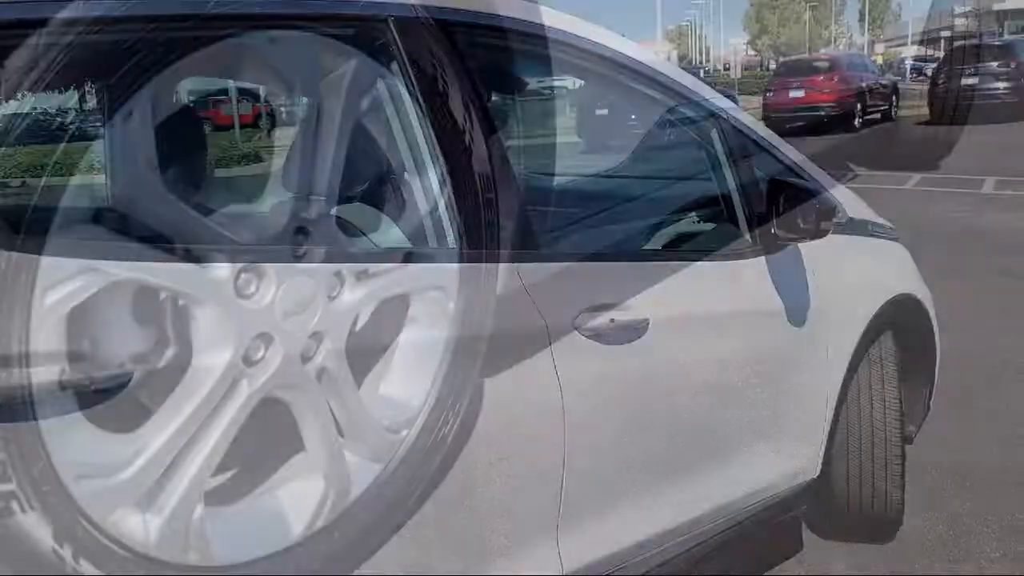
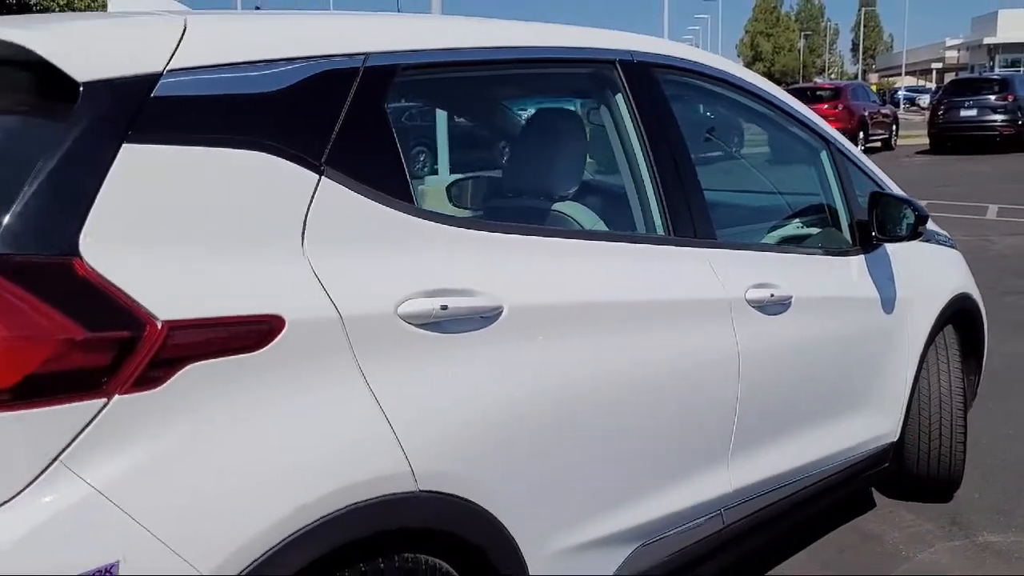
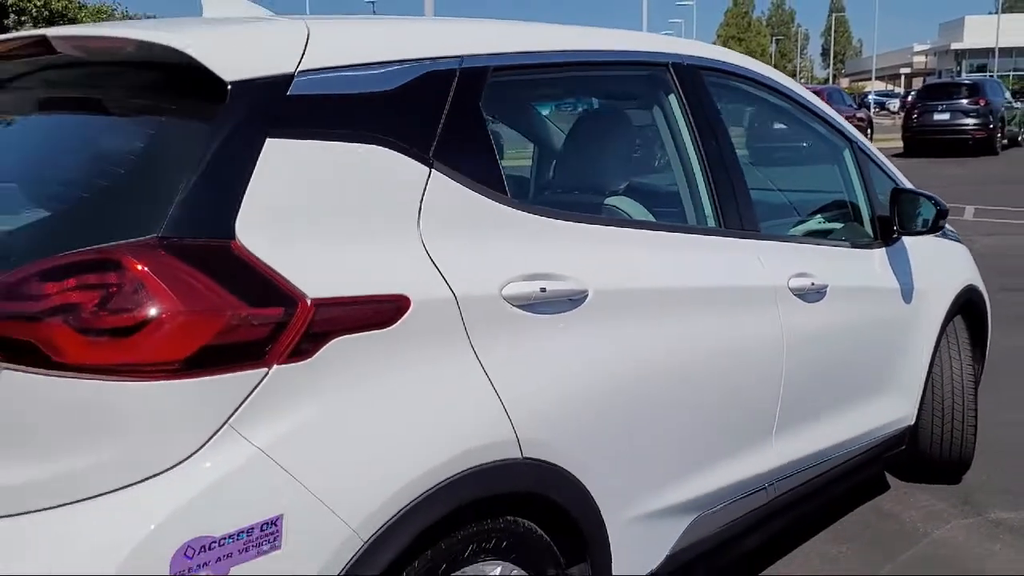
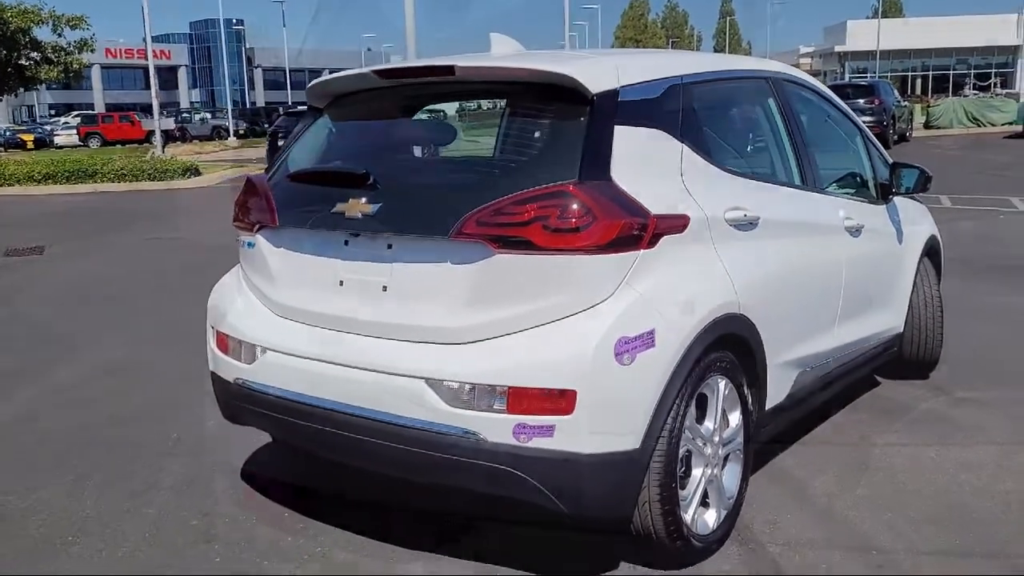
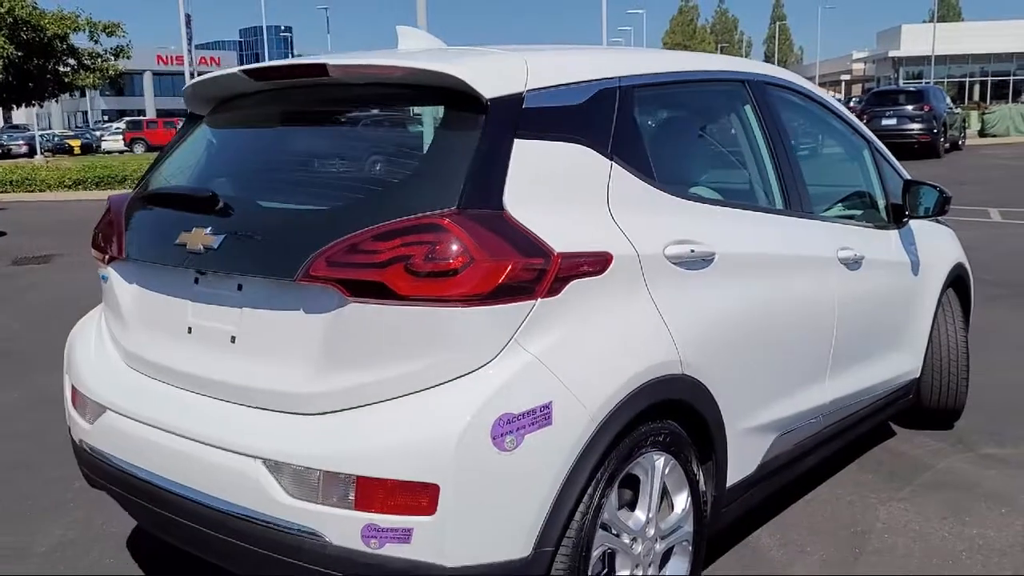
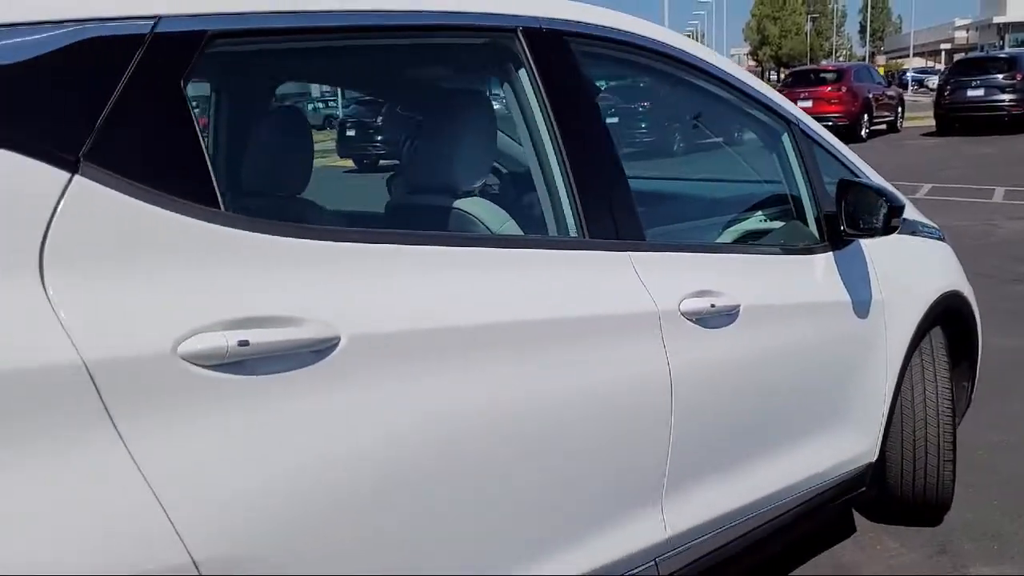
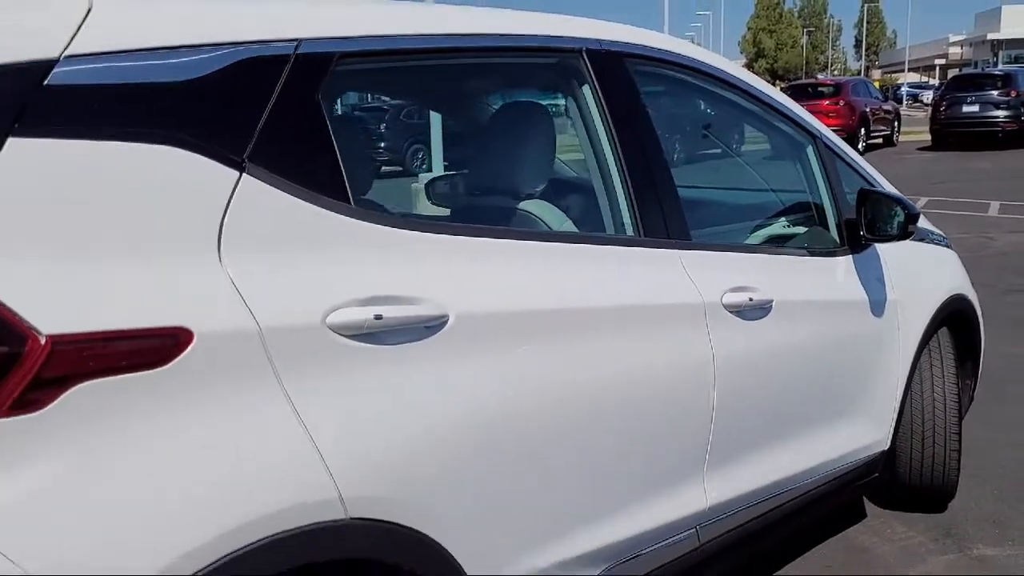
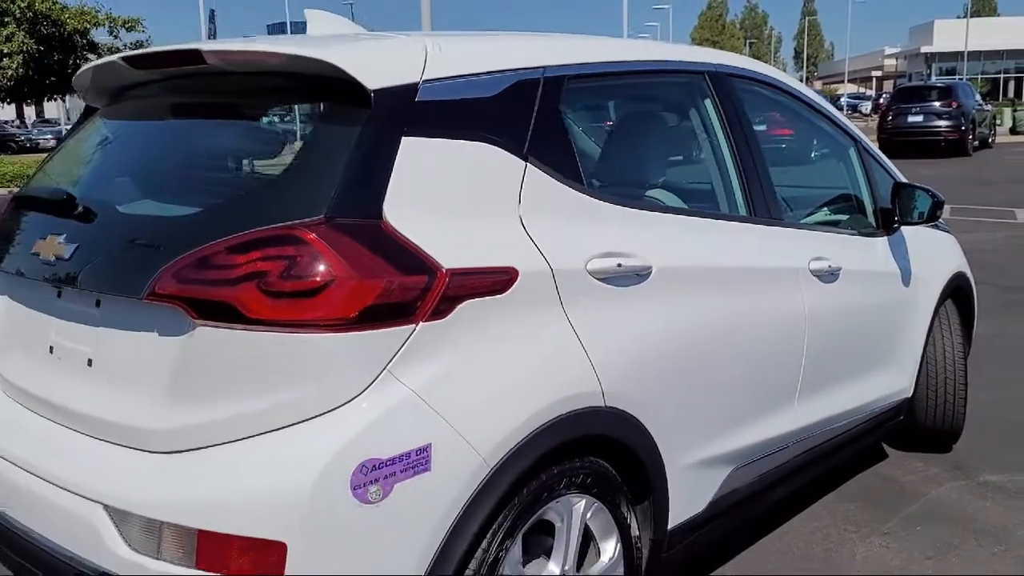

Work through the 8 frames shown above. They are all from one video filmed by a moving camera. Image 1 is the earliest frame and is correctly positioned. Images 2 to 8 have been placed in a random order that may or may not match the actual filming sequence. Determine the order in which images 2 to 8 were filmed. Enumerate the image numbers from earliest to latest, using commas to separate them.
6, 7, 2, 3, 8, 5, 4
